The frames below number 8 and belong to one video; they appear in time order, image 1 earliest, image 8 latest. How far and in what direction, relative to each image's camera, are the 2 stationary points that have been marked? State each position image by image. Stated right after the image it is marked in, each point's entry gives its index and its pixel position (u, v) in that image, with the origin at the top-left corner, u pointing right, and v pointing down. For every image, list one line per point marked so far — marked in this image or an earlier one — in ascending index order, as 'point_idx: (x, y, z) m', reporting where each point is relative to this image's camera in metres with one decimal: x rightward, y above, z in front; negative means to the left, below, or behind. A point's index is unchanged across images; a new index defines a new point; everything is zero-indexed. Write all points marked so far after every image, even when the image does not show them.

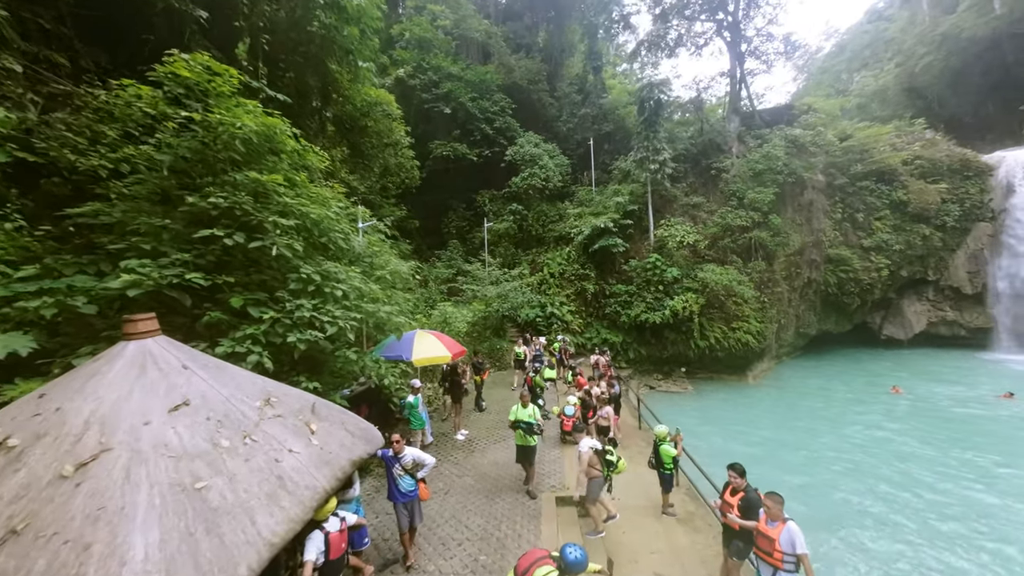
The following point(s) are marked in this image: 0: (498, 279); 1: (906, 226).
0: (-0.5, +0.4, +12.3) m
1: (+17.2, +2.7, +16.5) m
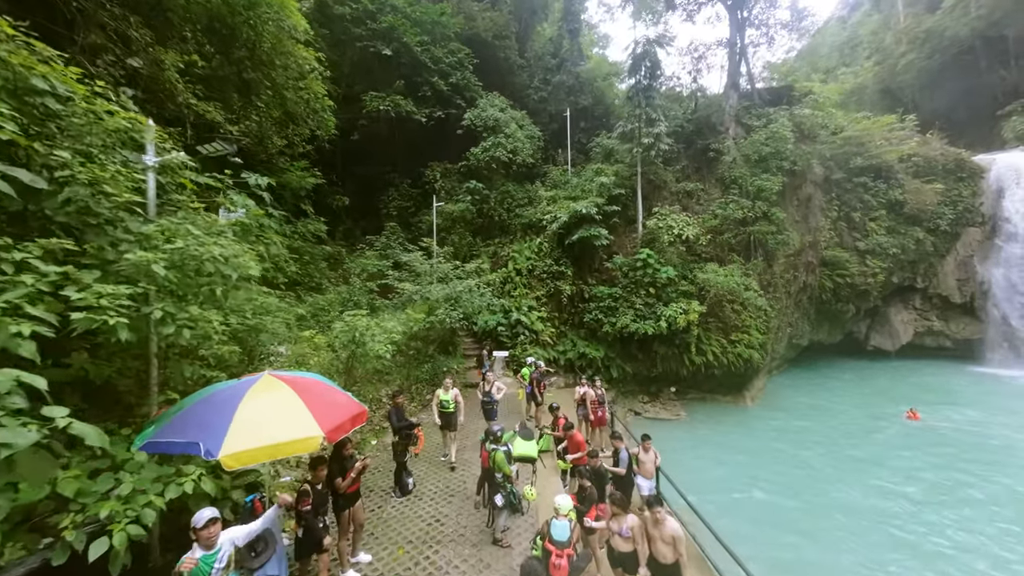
0: (-1.6, +0.4, +9.2) m
1: (+15.6, +2.4, +15.2) m
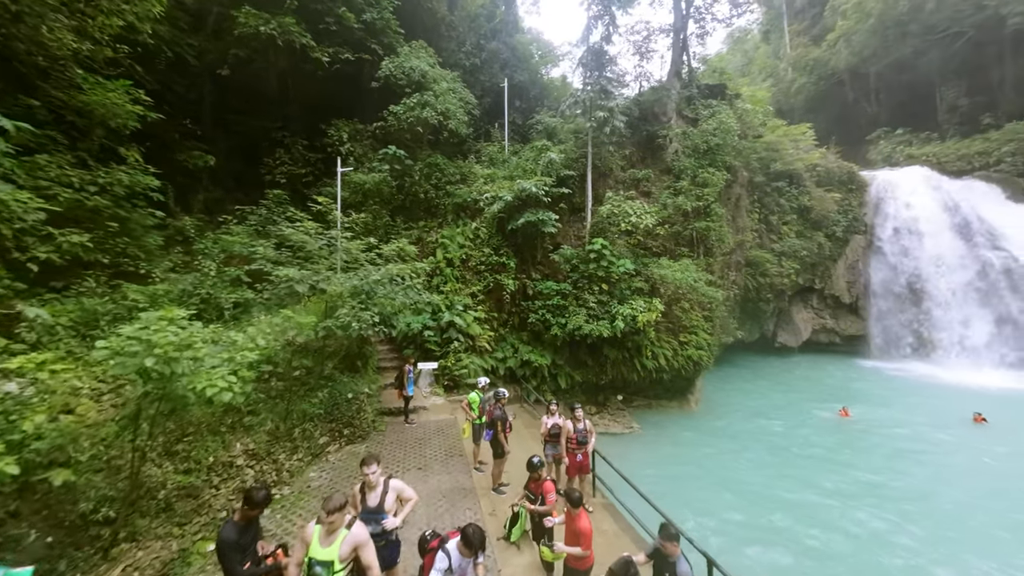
0: (-2.8, +0.6, +6.6) m
1: (+12.6, +2.4, +16.4) m
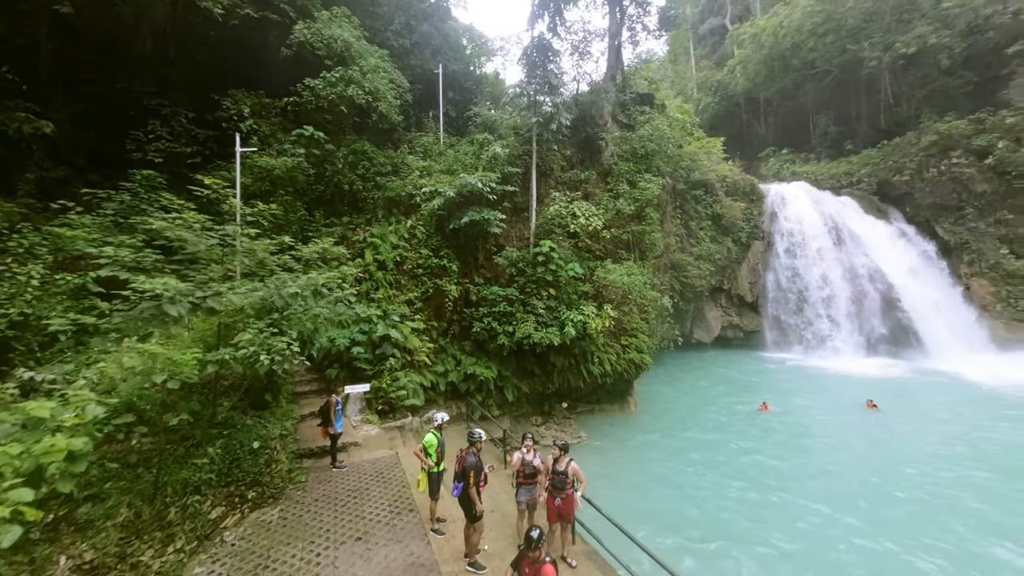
0: (-3.6, +0.5, +5.3) m
1: (+9.7, +2.3, +17.8) m
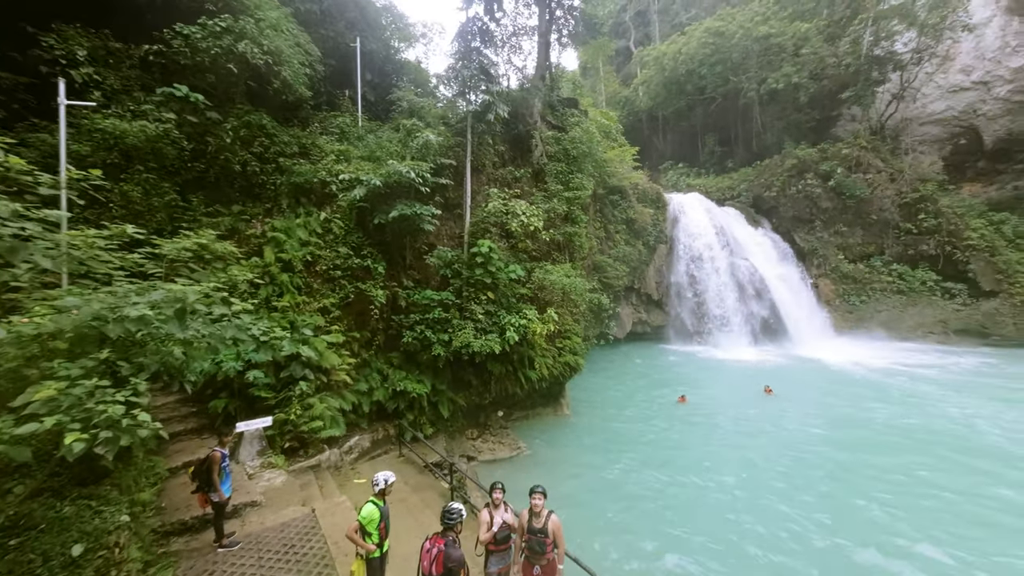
0: (-4.1, +0.4, +3.7) m
1: (+6.1, +2.3, +18.8) m
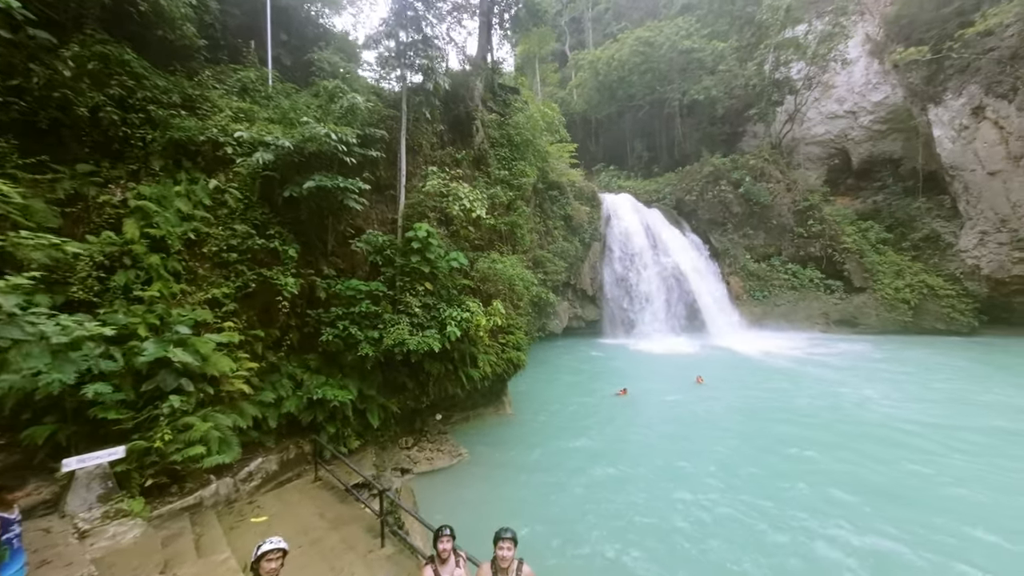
0: (-4.4, +0.5, +2.2) m
1: (+3.0, +2.6, +18.9) m
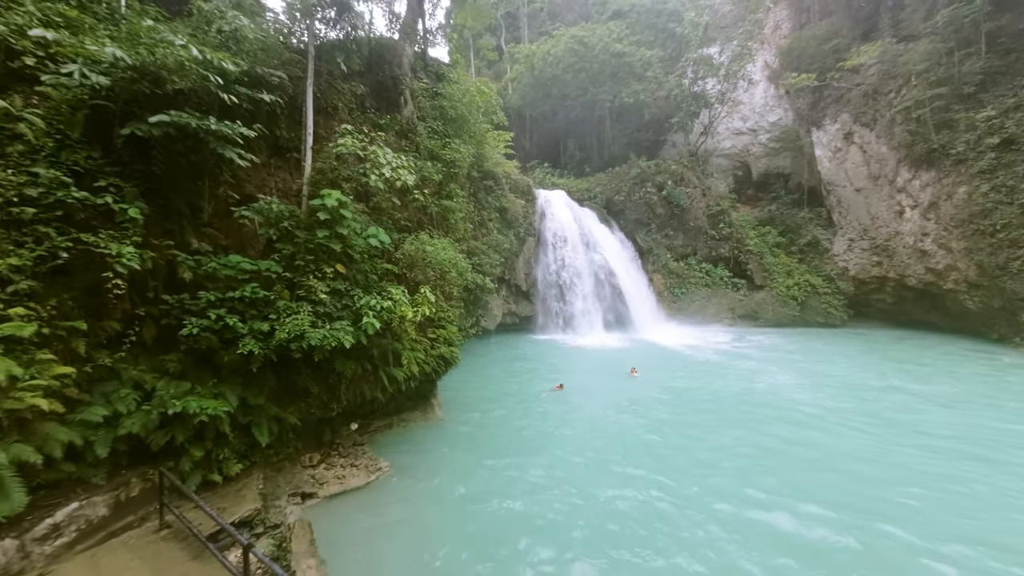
0: (-4.6, +0.8, +0.5) m
1: (-0.2, +2.9, +18.2) m
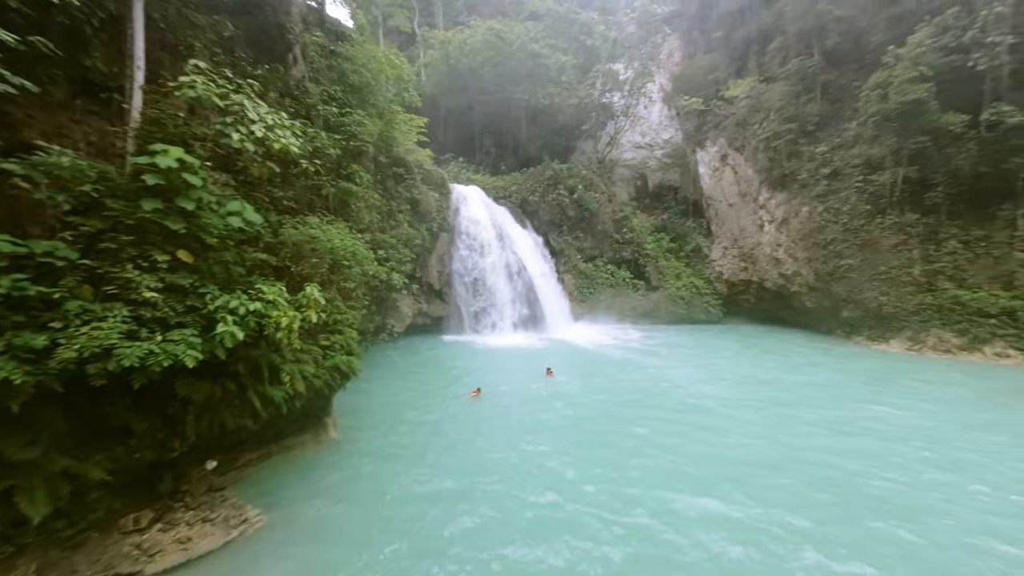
0: (-4.3, +0.8, -1.5) m
1: (-4.1, +3.0, +16.8) m
